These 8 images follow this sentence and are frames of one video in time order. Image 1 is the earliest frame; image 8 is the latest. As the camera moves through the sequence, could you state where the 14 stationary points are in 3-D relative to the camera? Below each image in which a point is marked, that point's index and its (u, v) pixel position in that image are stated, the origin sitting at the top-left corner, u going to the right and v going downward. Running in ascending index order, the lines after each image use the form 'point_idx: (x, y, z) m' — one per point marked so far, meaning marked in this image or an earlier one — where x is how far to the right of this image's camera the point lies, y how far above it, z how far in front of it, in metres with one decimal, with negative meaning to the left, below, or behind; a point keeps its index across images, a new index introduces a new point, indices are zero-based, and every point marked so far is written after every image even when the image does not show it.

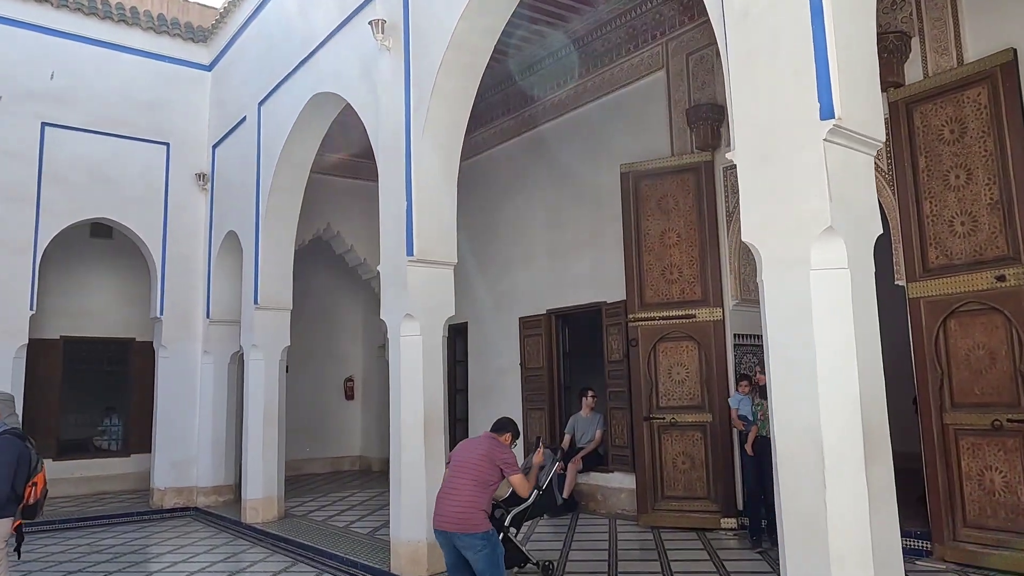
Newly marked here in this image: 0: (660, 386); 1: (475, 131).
0: (+0.9, -0.6, +4.7) m
1: (-0.3, +1.4, +6.9) m
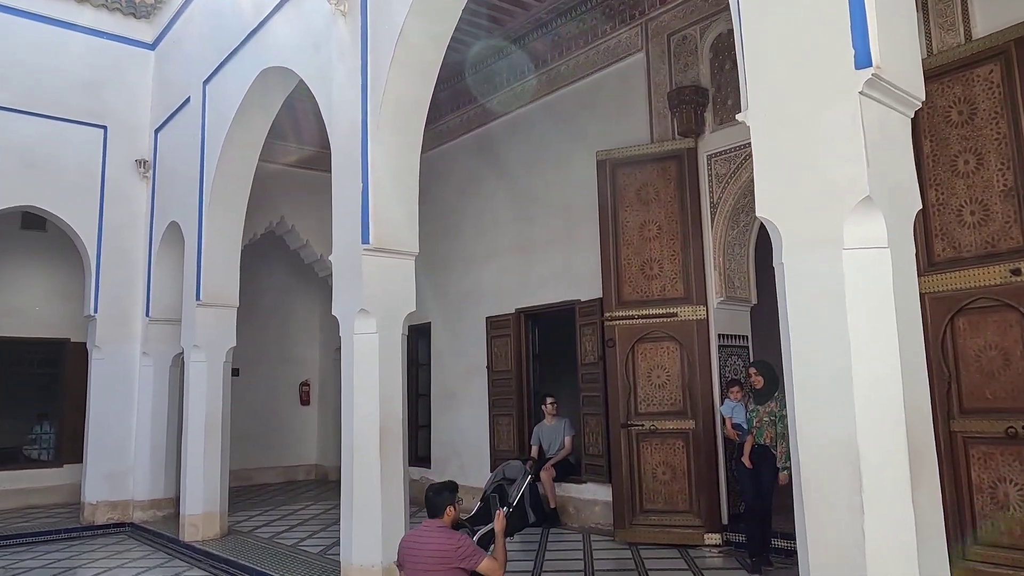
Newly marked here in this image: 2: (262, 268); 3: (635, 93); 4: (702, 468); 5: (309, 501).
0: (+0.7, -0.6, +4.4) m
1: (-0.6, +1.4, +6.5) m
2: (-2.6, +0.2, +8.0) m
3: (+0.8, +1.2, +4.8) m
4: (+1.0, -1.0, +4.1) m
5: (-1.7, -1.8, +6.6) m
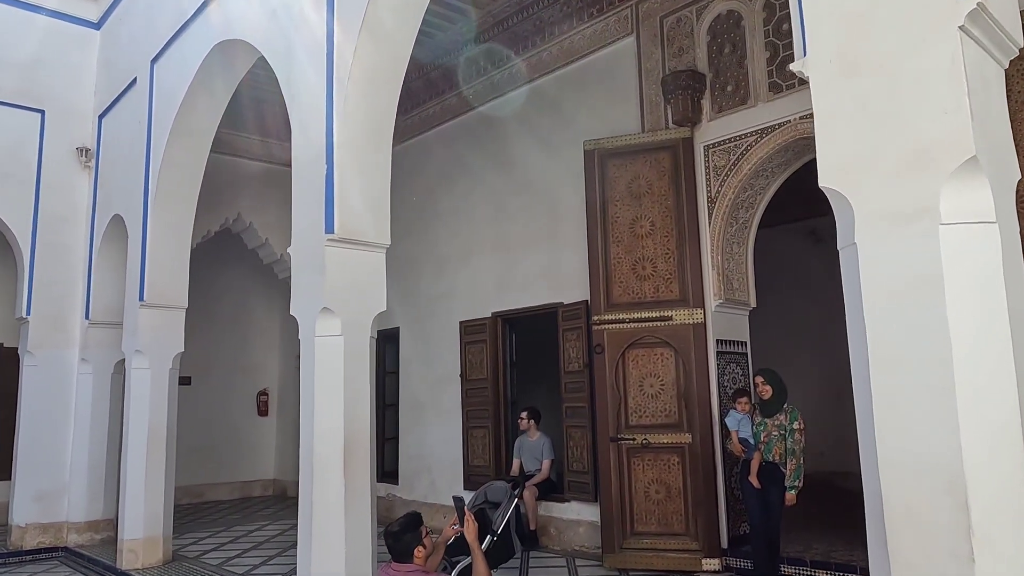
0: (+0.6, -0.6, +4.0) m
1: (-0.8, +1.4, +6.1) m
2: (-2.9, +0.2, +7.4) m
3: (+0.7, +1.2, +4.5) m
4: (+0.9, -1.0, +3.8) m
5: (-2.0, -1.8, +6.1) m
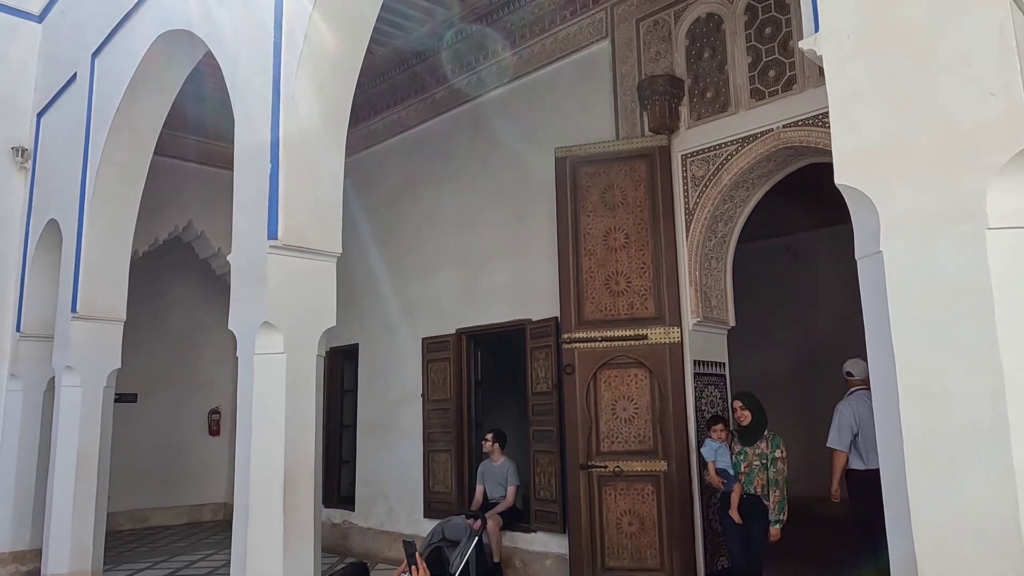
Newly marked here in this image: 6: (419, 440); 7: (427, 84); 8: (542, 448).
0: (+0.4, -0.7, +3.7) m
1: (-1.1, +1.3, +5.8) m
2: (-3.2, +0.1, +7.1) m
3: (+0.5, +1.1, +4.3) m
4: (+0.7, -1.0, +3.5) m
5: (-2.2, -1.9, +5.7) m
6: (-0.6, -1.0, +5.0) m
7: (-0.6, +1.4, +5.3) m
8: (+0.2, -0.9, +4.2) m
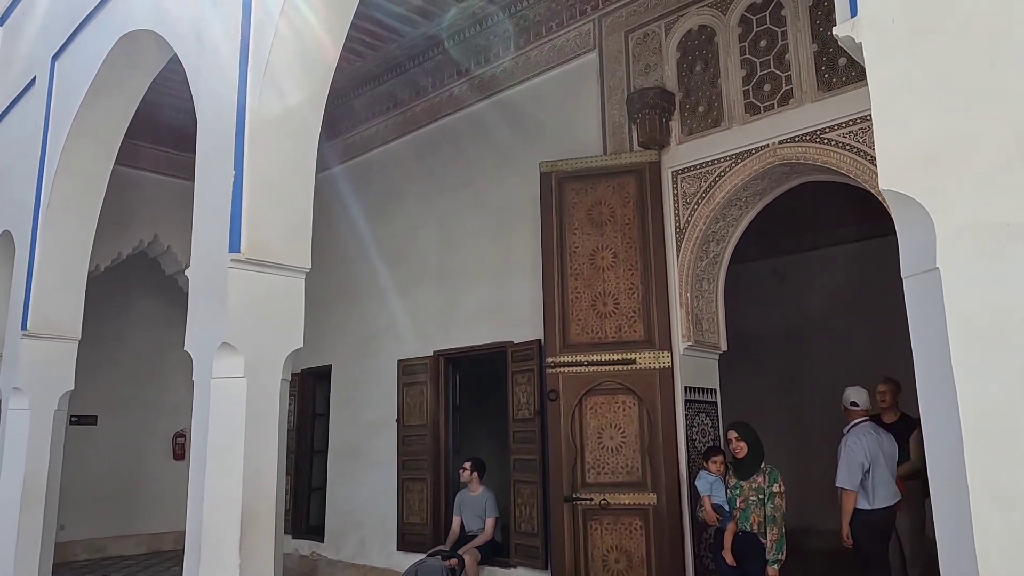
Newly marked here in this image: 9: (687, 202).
0: (+0.3, -0.8, +3.5) m
1: (-1.2, +1.1, +5.6) m
2: (-3.3, -0.1, +6.8) m
3: (+0.4, +1.0, +4.1) m
4: (+0.7, -1.1, +3.3) m
5: (-2.4, -2.1, +5.4) m
6: (-0.7, -1.1, +4.8) m
7: (-0.7, +1.3, +5.2) m
8: (+0.1, -1.0, +4.0) m
9: (+0.8, +0.4, +3.6) m
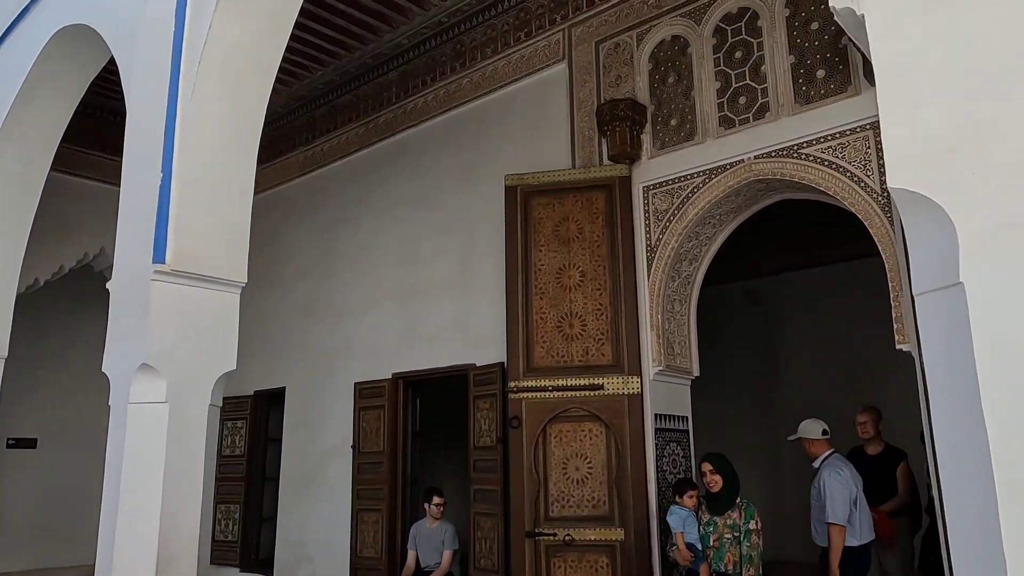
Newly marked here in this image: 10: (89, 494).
0: (+0.2, -0.9, +3.3) m
1: (-1.4, +1.0, +5.4) m
2: (-3.6, -0.2, +6.4) m
3: (+0.2, +0.9, +3.9) m
4: (+0.5, -1.2, +3.1) m
5: (-2.7, -2.2, +5.0) m
6: (-1.0, -1.2, +4.5) m
7: (-0.9, +1.2, +5.0) m
8: (-0.1, -1.1, +3.7) m
9: (+0.7, +0.3, +3.4) m
10: (-3.5, -1.7, +6.3) m
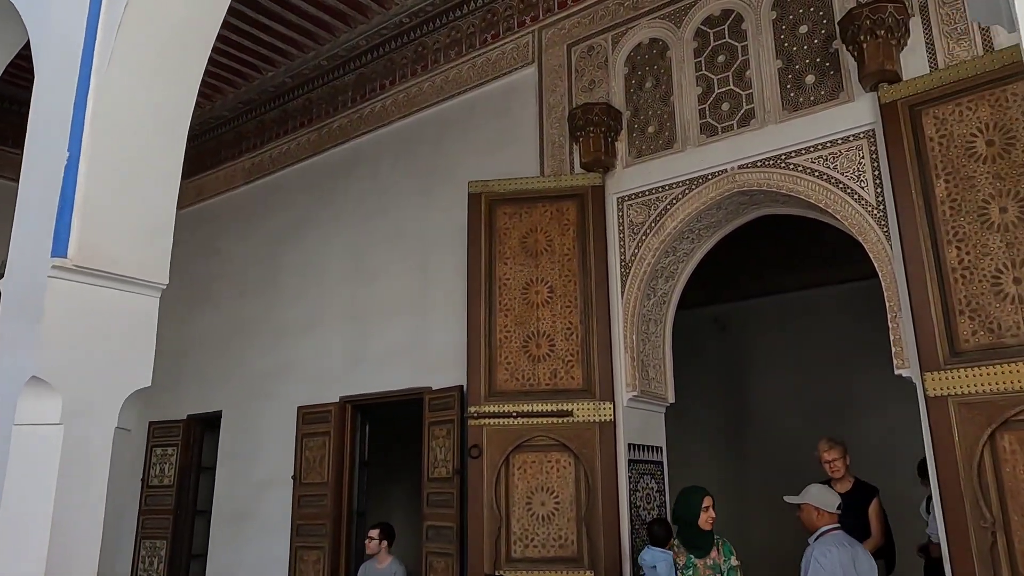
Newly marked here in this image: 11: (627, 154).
0: (0.0, -0.9, +3.0) m
1: (-1.7, +0.9, +5.0) m
2: (-3.9, -0.3, +5.9) m
3: (0.0, +0.8, +3.7) m
4: (+0.3, -1.3, +2.8) m
5: (-2.9, -2.2, +4.5) m
6: (-1.2, -1.3, +4.1) m
7: (-1.1, +1.1, +4.6) m
8: (-0.3, -1.1, +3.4) m
9: (+0.5, +0.2, +3.2) m
10: (-3.8, -1.8, +5.7) m
11: (+0.5, +0.6, +3.3) m
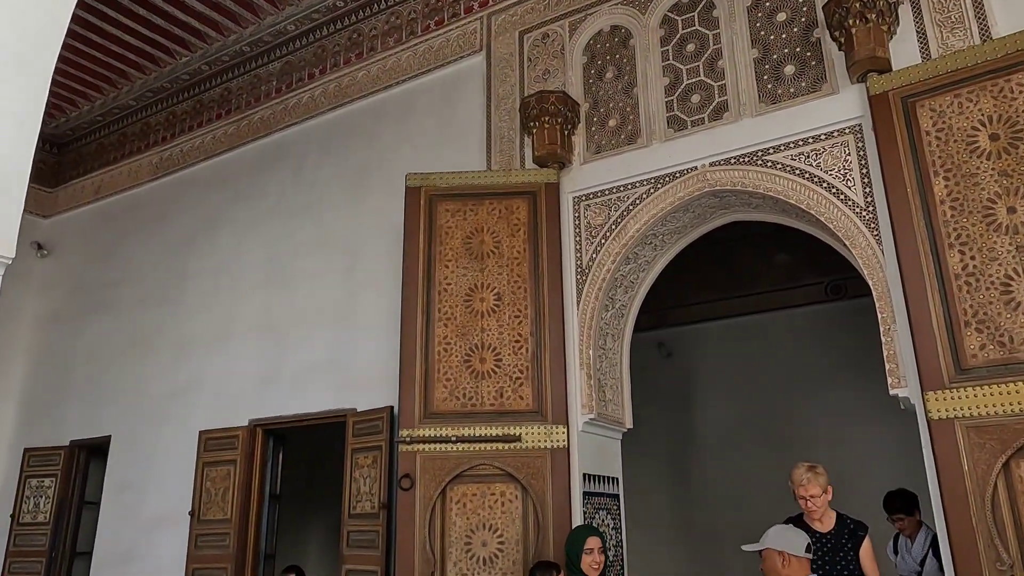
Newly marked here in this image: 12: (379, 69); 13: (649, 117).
0: (-0.2, -0.9, +2.5) m
1: (-2.0, +0.9, +4.5) m
2: (-4.4, -0.3, +5.1) m
3: (-0.2, +0.8, +3.3) m
4: (+0.1, -1.3, +2.3) m
5: (-3.3, -2.2, +3.7) m
6: (-1.5, -1.3, +3.5) m
7: (-1.5, +1.0, +4.2) m
8: (-0.6, -1.2, +2.9) m
9: (+0.3, +0.2, +2.8) m
10: (-4.3, -1.8, +4.9) m
11: (+0.3, +0.5, +3.0) m
12: (-0.6, +1.1, +3.7) m
13: (+0.5, +0.6, +2.8) m
